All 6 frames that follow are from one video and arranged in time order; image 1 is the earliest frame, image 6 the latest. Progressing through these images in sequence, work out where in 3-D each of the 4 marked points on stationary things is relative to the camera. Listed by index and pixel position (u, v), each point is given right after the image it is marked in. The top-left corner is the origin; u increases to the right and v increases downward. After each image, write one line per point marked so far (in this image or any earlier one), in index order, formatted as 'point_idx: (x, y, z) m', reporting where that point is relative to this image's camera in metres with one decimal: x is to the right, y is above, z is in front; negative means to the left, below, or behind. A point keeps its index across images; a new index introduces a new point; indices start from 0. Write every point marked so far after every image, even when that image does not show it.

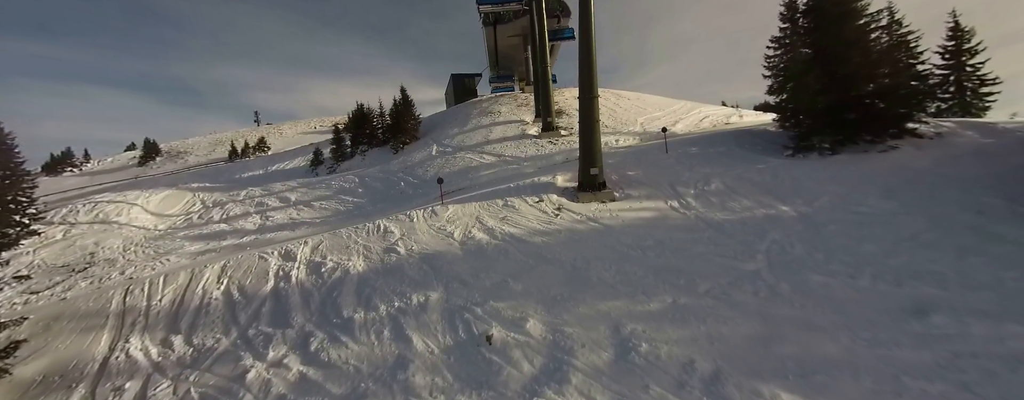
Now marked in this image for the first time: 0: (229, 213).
0: (-14.6, -0.7, +18.8) m
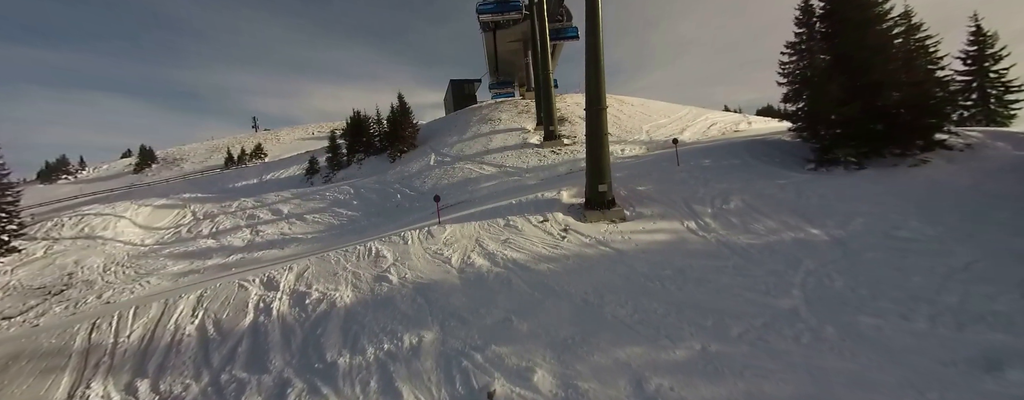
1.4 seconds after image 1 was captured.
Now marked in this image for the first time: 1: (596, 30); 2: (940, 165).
0: (-14.5, -1.3, +18.1) m
1: (+2.0, +4.0, +8.5) m
2: (+10.7, +0.9, +9.1) m
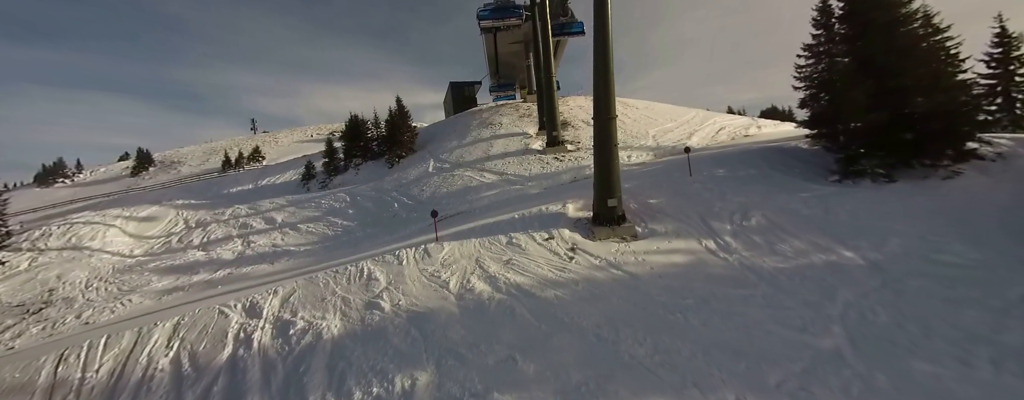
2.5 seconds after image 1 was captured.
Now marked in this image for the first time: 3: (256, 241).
0: (-14.4, -1.7, +17.5) m
1: (+2.0, +3.6, +7.9) m
2: (+10.7, +0.5, +8.5) m
3: (-10.6, -1.7, +15.2) m
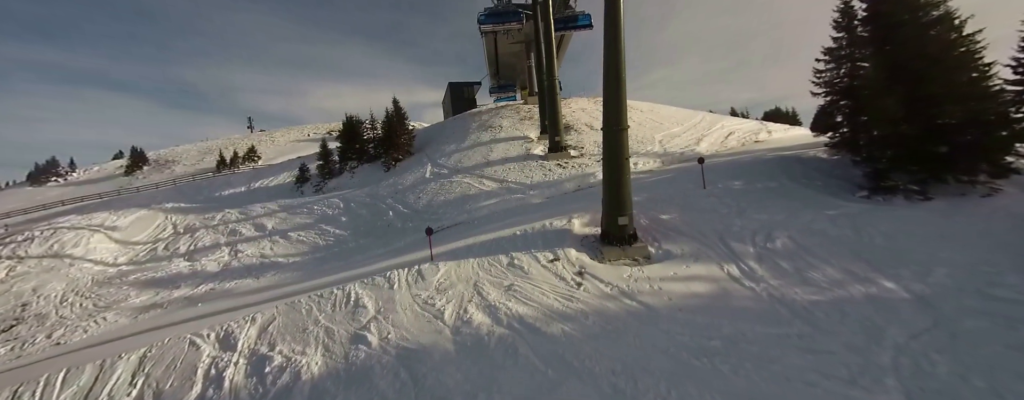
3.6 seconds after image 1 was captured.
0: (-14.4, -2.0, +16.7) m
1: (+2.1, +3.2, +7.2) m
2: (+10.8, +0.1, +7.8) m
3: (-10.6, -2.0, +14.4) m
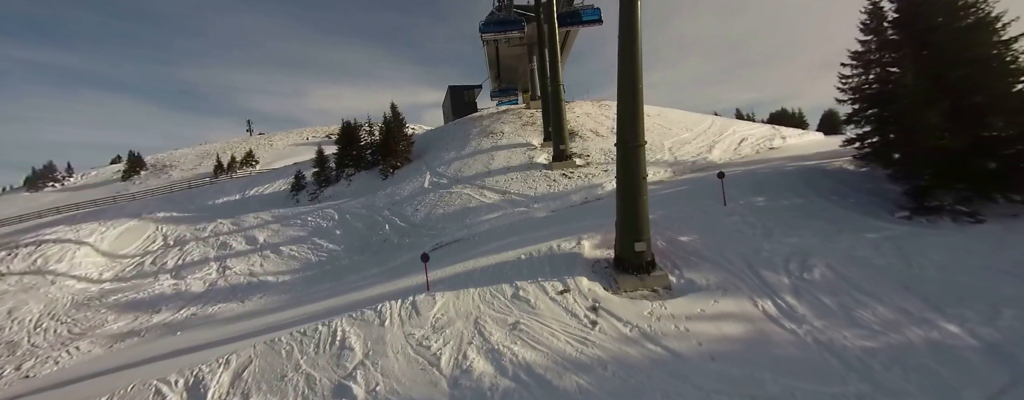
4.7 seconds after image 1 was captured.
0: (-14.3, -2.5, +16.0) m
1: (+2.1, +2.8, +6.4) m
2: (+10.9, -0.3, +7.0) m
3: (-10.5, -2.5, +13.7) m
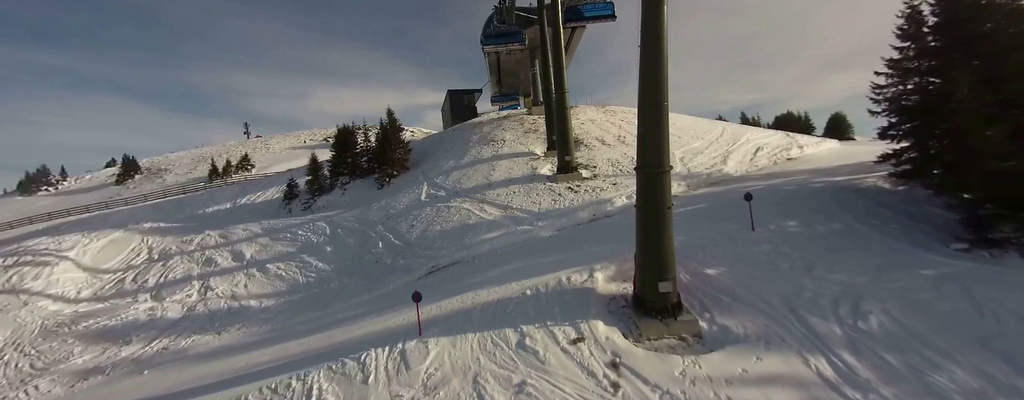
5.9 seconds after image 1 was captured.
0: (-14.2, -3.1, +15.1) m
1: (+2.2, +2.2, +5.5) m
2: (+11.0, -0.8, +6.1) m
3: (-10.4, -3.1, +12.8) m
